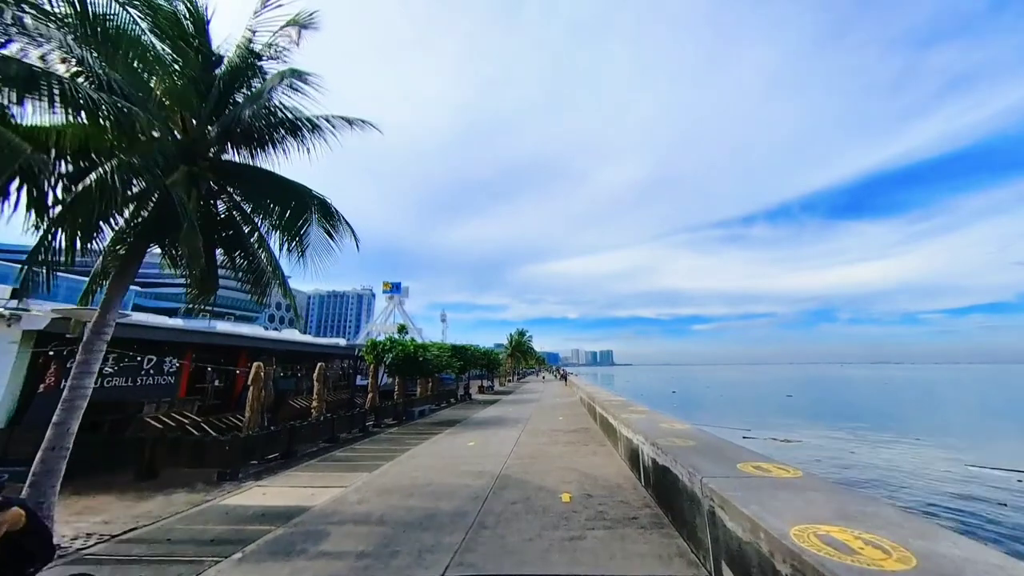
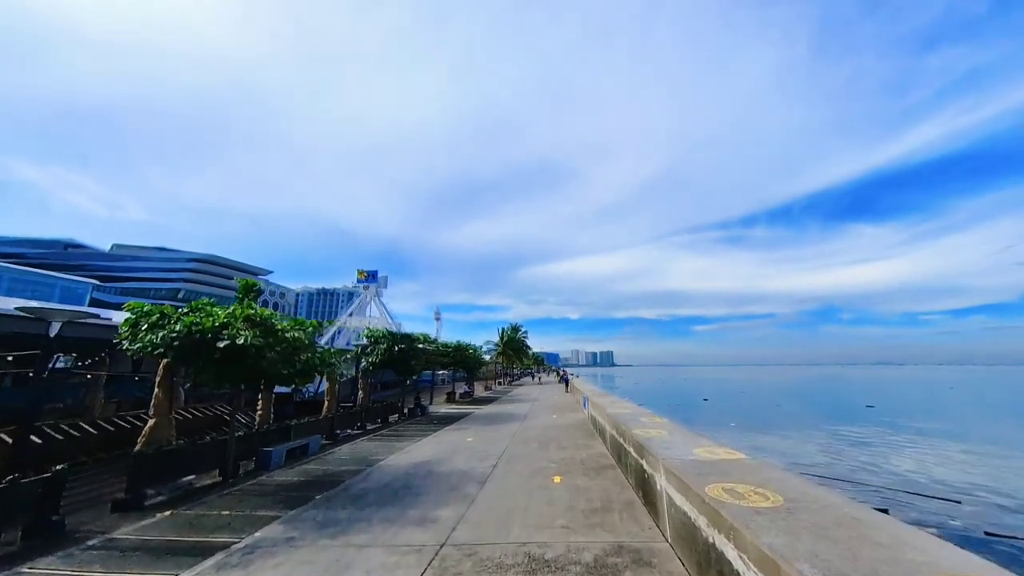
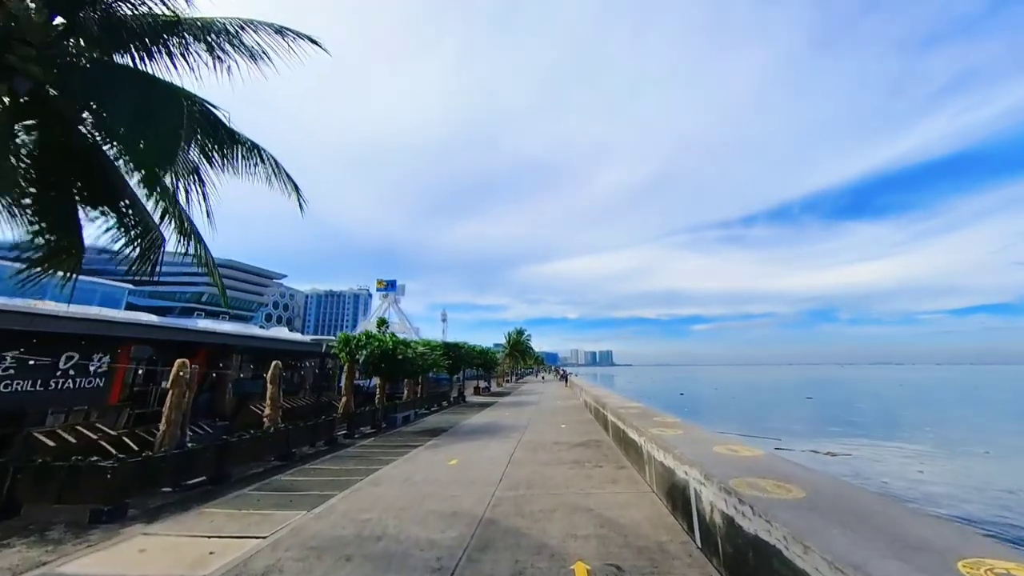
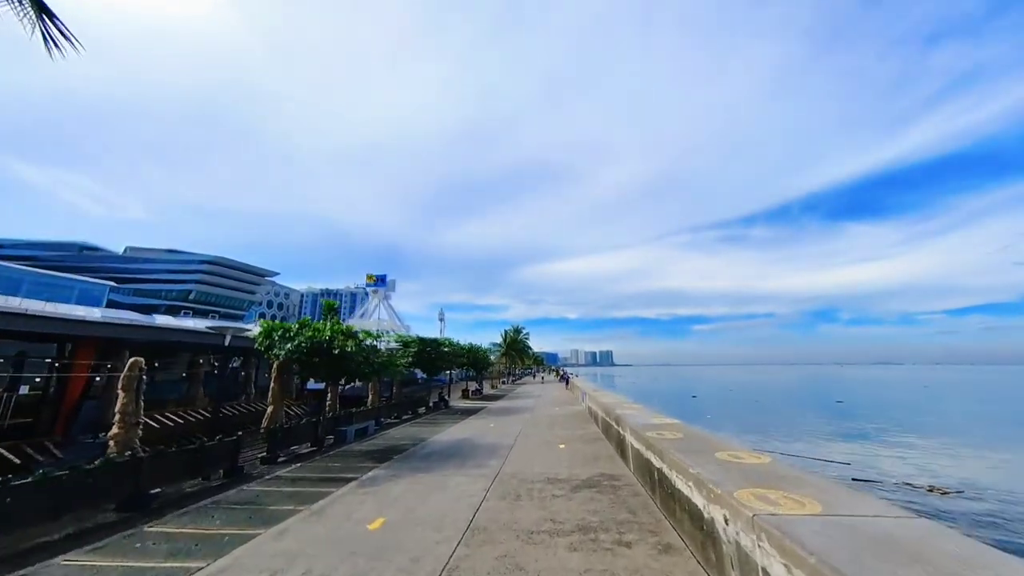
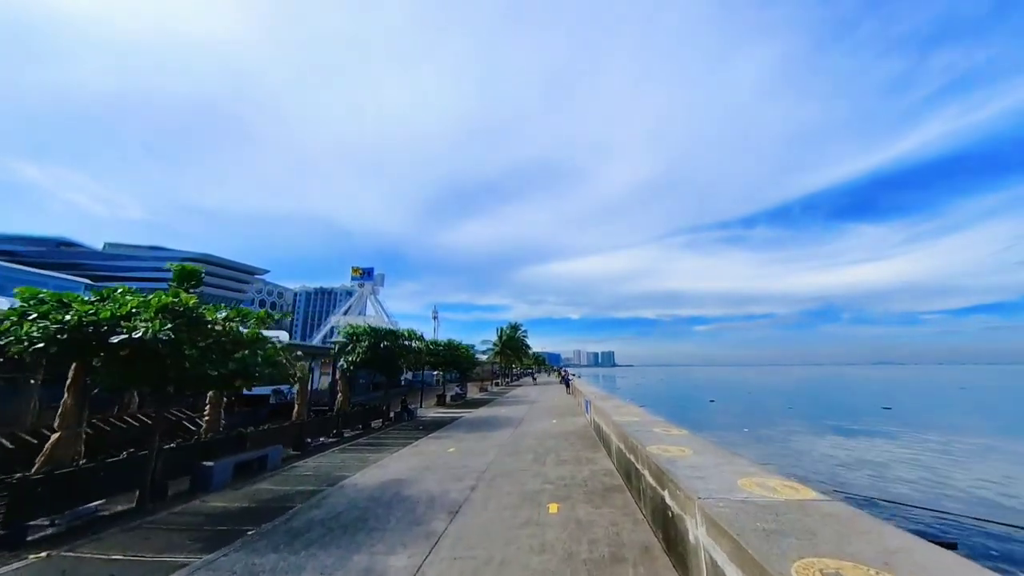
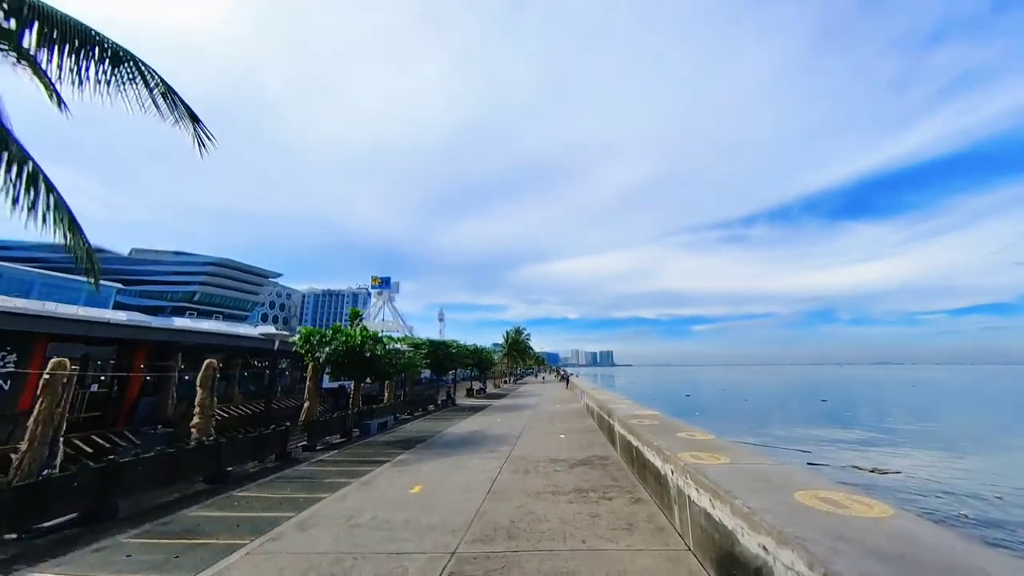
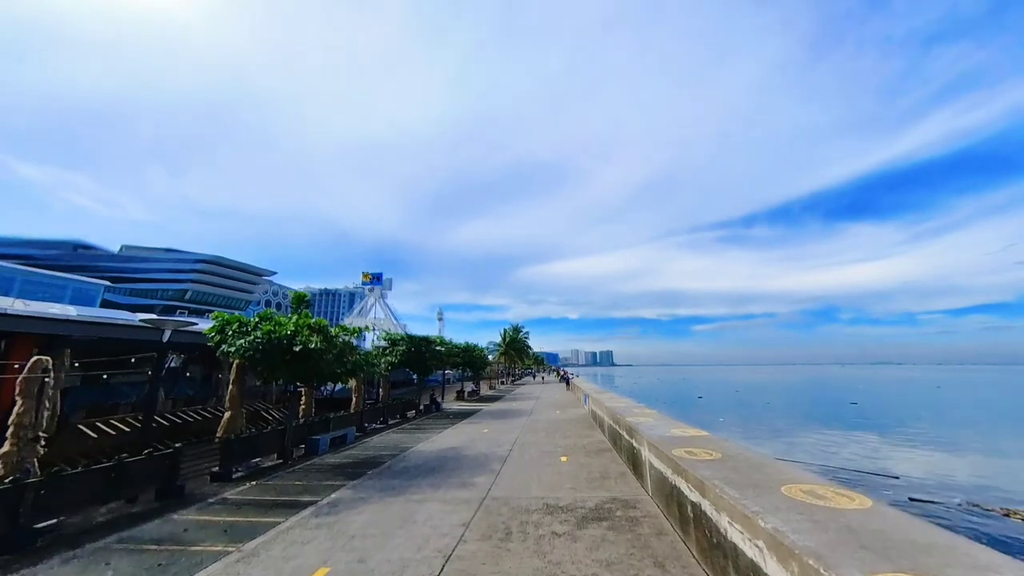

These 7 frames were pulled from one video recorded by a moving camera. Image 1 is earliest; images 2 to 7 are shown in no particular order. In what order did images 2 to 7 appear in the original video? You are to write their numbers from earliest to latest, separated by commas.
3, 6, 4, 7, 2, 5
